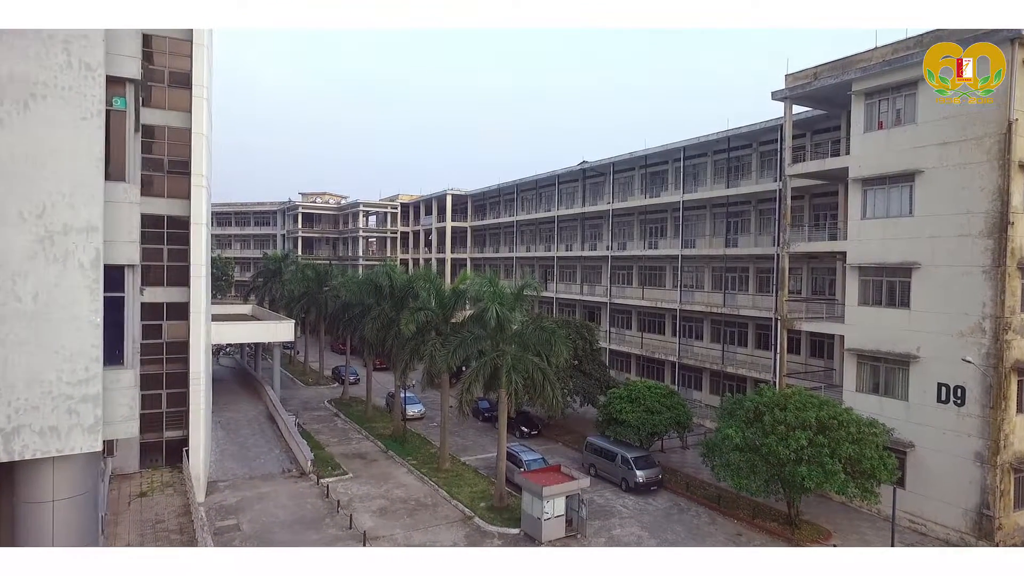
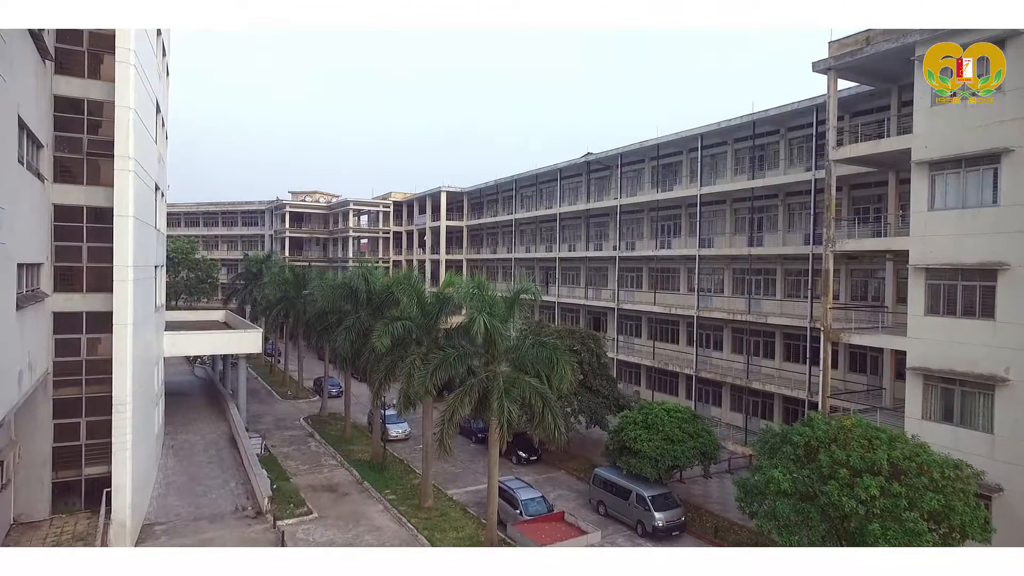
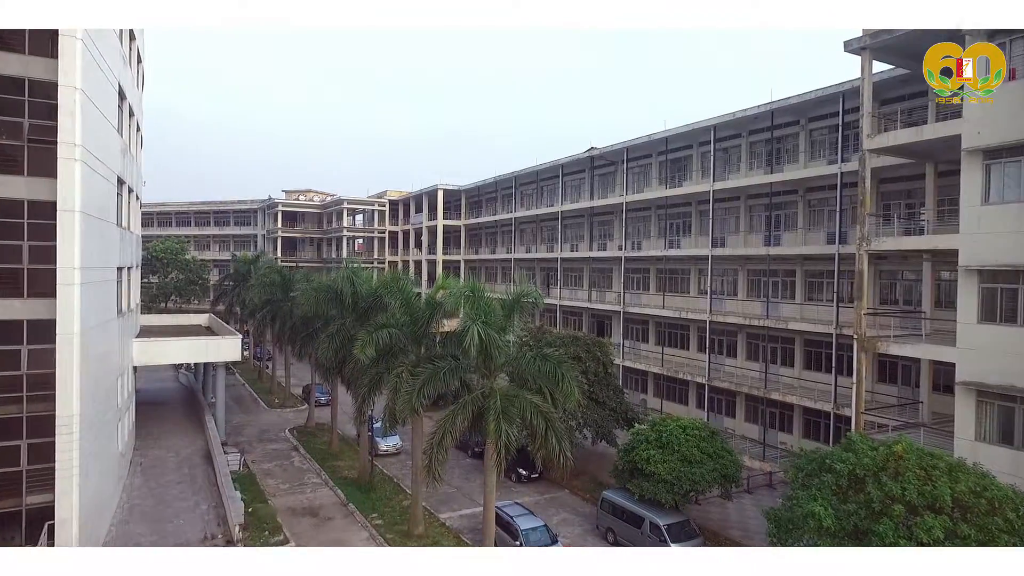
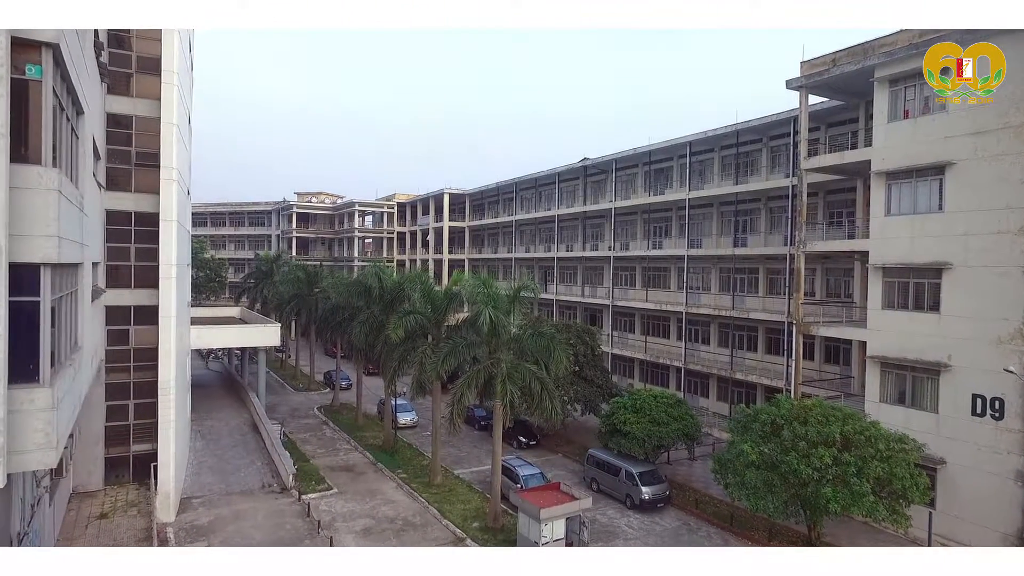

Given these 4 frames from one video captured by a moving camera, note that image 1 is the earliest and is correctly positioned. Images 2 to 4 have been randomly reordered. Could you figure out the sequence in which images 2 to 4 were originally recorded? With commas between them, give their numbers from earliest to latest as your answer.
4, 2, 3
